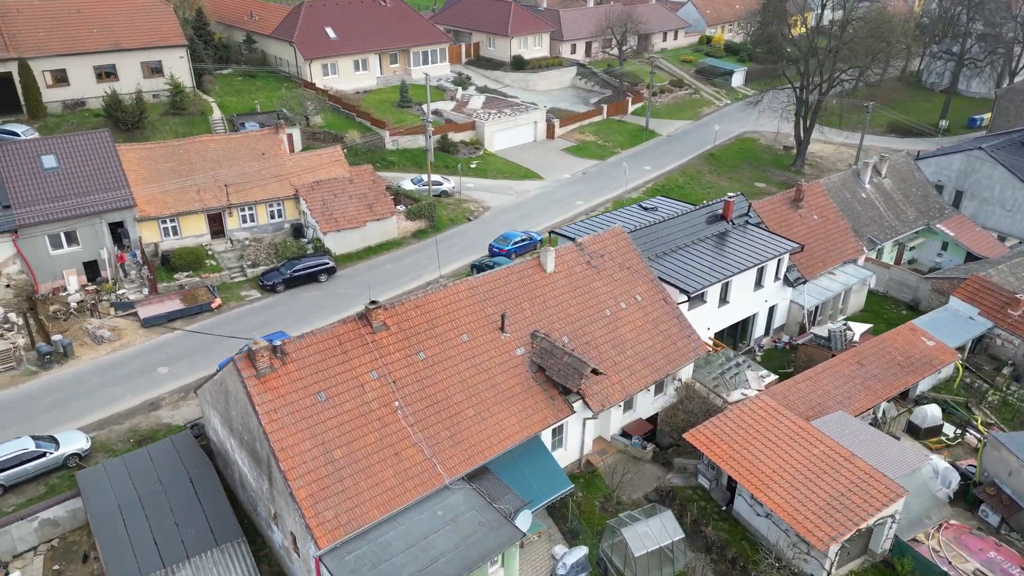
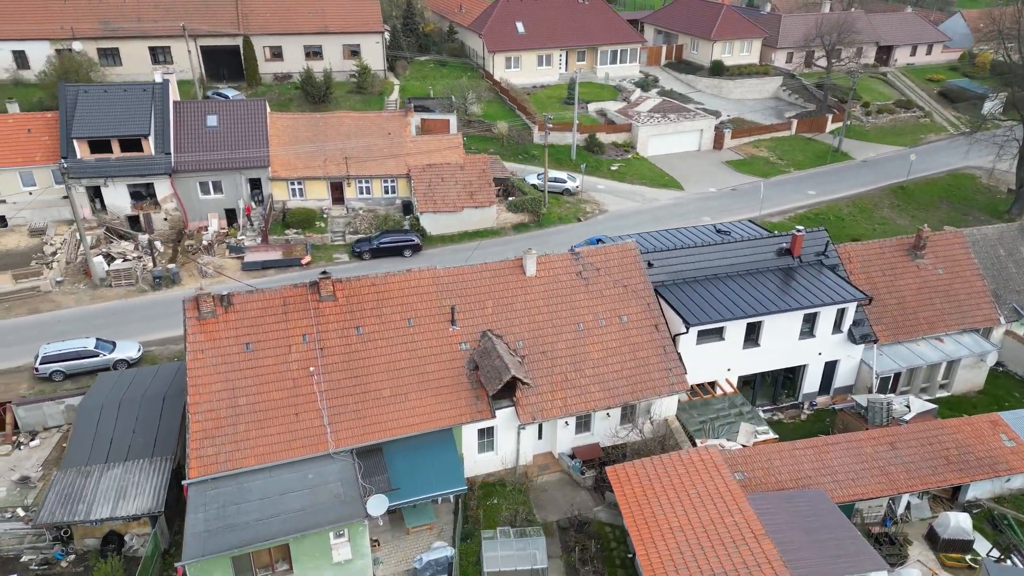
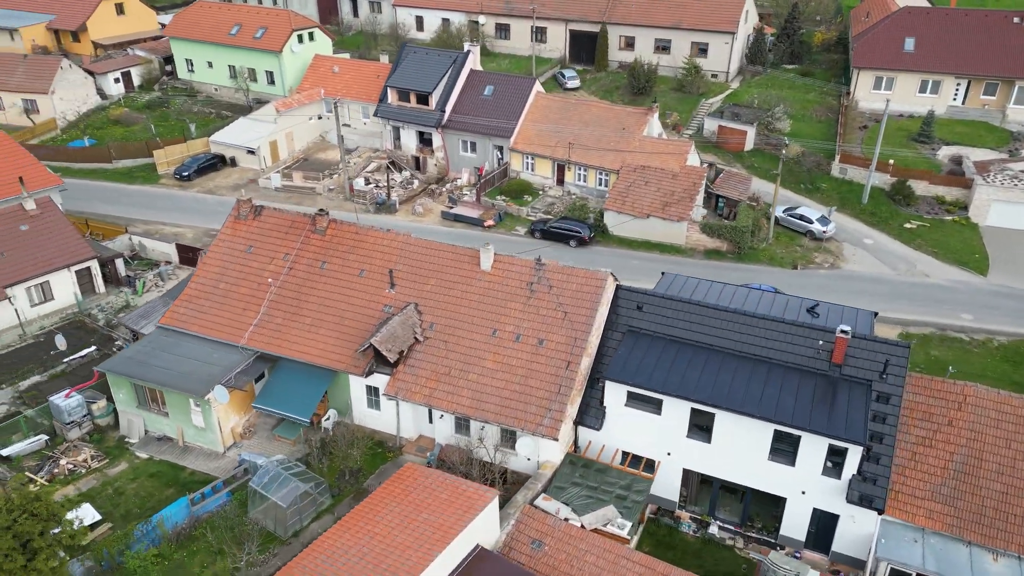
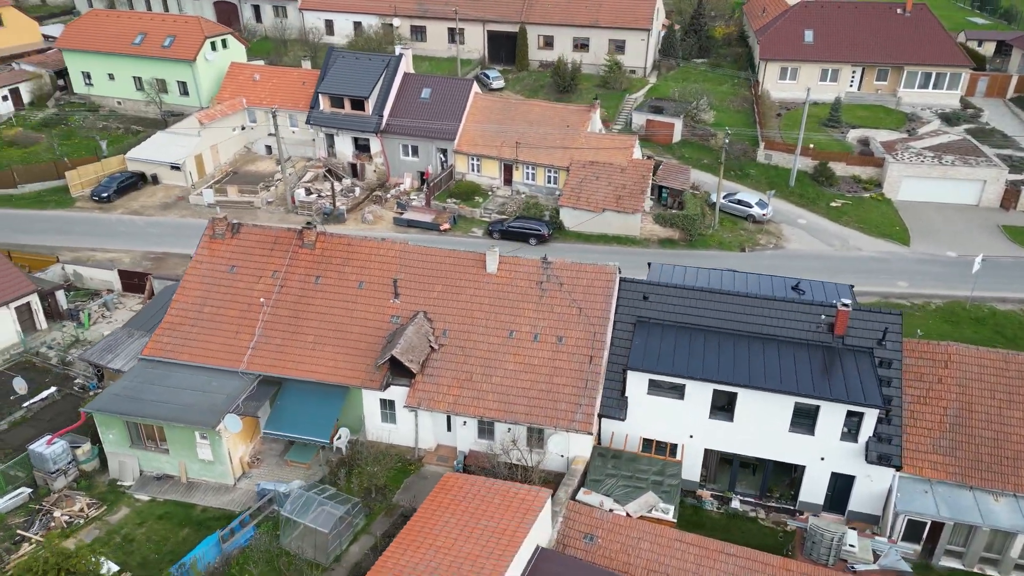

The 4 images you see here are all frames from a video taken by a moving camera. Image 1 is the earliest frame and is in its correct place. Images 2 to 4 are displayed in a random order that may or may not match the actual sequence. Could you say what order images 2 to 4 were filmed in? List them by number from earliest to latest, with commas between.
2, 4, 3
